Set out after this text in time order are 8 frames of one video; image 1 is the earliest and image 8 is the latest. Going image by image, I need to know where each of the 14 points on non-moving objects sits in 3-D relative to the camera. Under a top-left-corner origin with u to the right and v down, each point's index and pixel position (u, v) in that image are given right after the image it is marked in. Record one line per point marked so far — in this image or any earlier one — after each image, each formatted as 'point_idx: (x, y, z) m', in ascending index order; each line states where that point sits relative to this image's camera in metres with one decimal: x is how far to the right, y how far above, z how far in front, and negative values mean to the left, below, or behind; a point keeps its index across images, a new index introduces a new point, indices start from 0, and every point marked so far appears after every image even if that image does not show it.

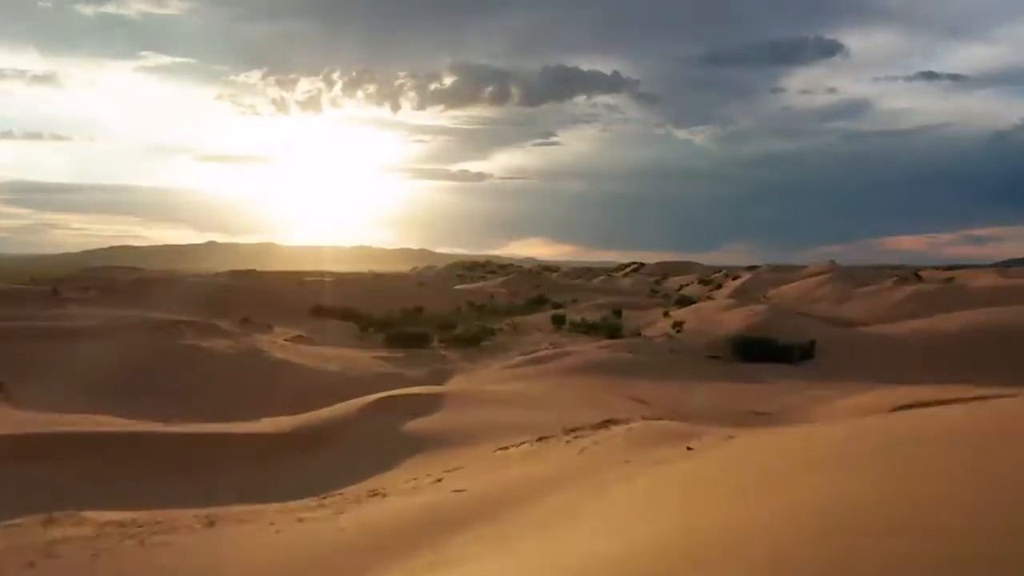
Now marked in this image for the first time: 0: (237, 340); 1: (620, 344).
0: (-4.0, -0.8, +13.3) m
1: (+2.0, -1.1, +18.2) m
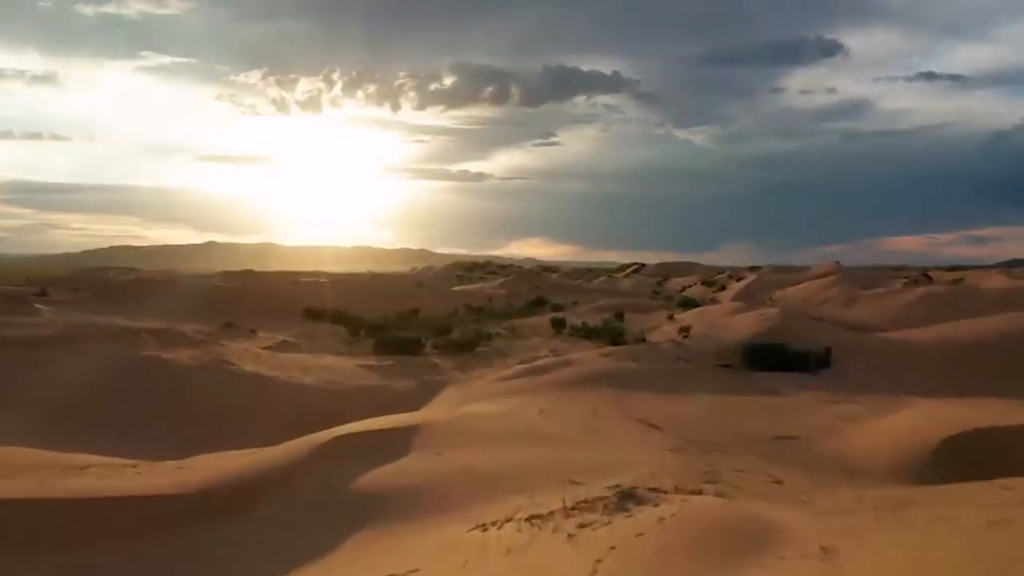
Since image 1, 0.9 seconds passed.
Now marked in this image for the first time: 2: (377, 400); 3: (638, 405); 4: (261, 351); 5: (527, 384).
0: (-4.0, -0.8, +12.2) m
1: (+2.0, -1.1, +17.1) m
2: (-1.7, -1.4, +11.5) m
3: (+1.3, -1.3, +10.3) m
4: (-3.9, -1.0, +14.3) m
5: (+0.1, -1.2, +12.3) m
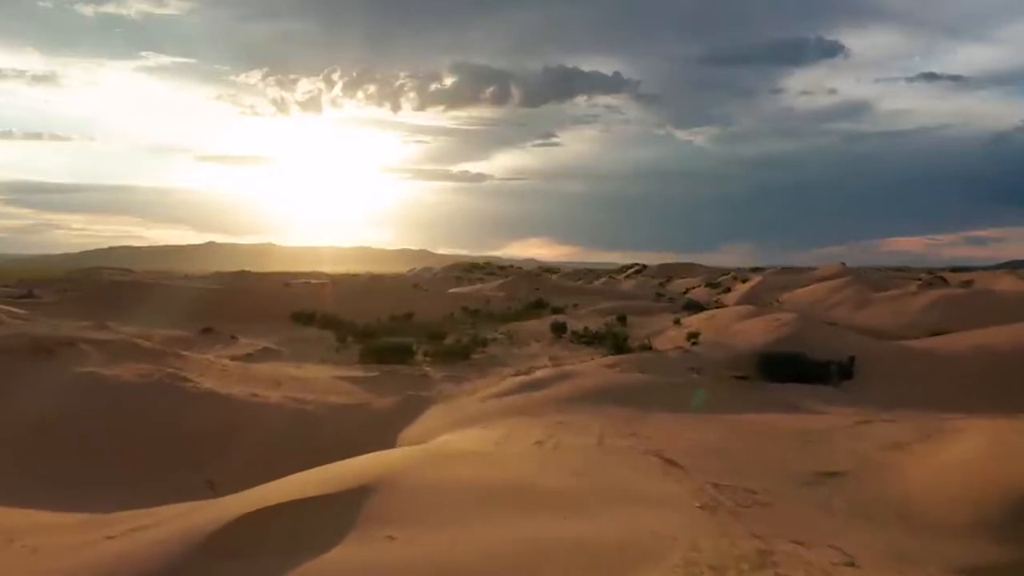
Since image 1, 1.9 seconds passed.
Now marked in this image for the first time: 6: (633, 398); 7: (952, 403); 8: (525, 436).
0: (-4.1, -0.9, +10.8) m
1: (+1.9, -1.2, +15.7) m
2: (-1.8, -1.5, +10.2) m
3: (+1.3, -1.3, +8.9) m
4: (-4.0, -1.0, +13.0) m
5: (+0.1, -1.3, +11.0) m
6: (+1.5, -1.3, +11.7) m
7: (+6.9, -1.8, +15.0) m
8: (+0.1, -1.3, +8.0) m
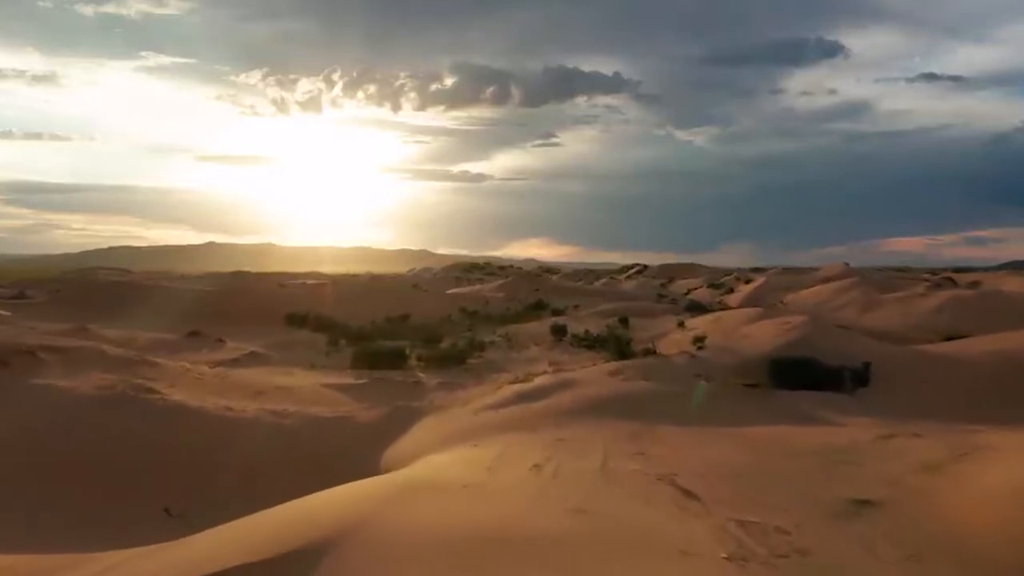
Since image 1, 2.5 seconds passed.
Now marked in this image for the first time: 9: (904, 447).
0: (-4.1, -0.9, +10.0) m
1: (+1.9, -1.2, +14.9) m
2: (-1.8, -1.5, +9.4) m
3: (+1.2, -1.4, +8.1) m
4: (-4.0, -1.1, +12.2) m
5: (0.0, -1.3, +10.2) m
6: (+1.4, -1.4, +10.9) m
7: (+6.9, -1.8, +14.2) m
8: (+0.1, -1.3, +7.2) m
9: (+3.9, -1.6, +9.4) m
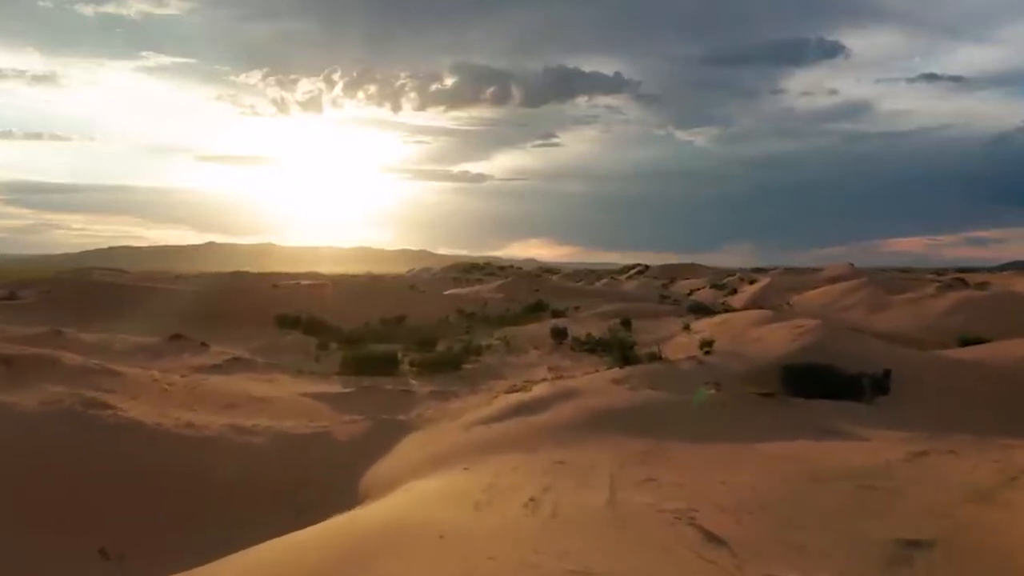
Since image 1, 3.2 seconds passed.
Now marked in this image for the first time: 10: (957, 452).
0: (-4.2, -0.9, +9.1) m
1: (+1.8, -1.3, +14.0) m
2: (-1.9, -1.6, +8.5) m
3: (+1.2, -1.4, +7.2) m
4: (-4.0, -1.1, +11.2) m
5: (0.0, -1.4, +9.2) m
6: (+1.4, -1.4, +10.0) m
7: (+6.9, -1.9, +13.3) m
8: (0.0, -1.3, +6.2) m
9: (+3.8, -1.6, +8.4) m
10: (+4.4, -1.6, +9.5) m
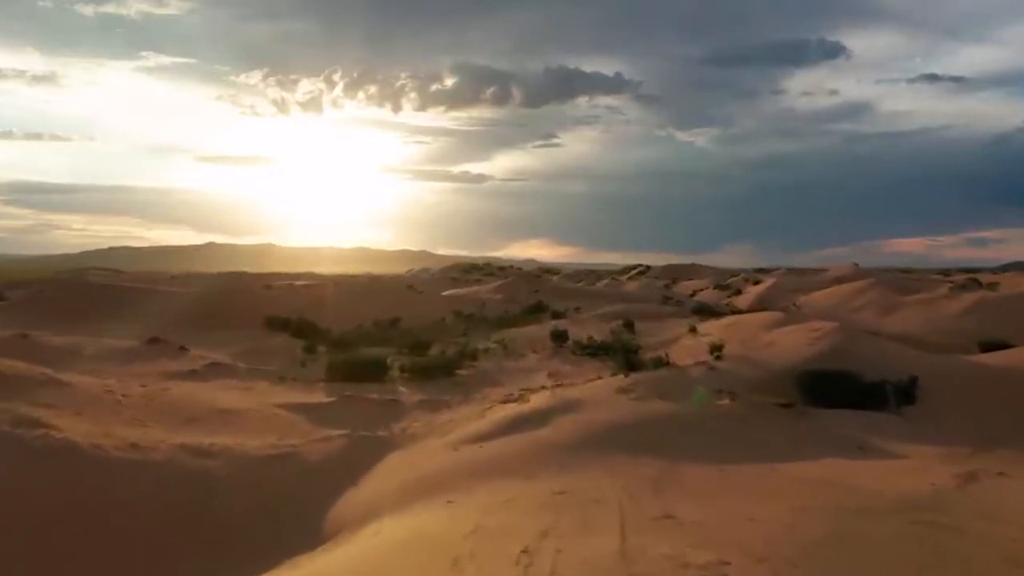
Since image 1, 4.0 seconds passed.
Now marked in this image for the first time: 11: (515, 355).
0: (-4.2, -0.9, +8.0) m
1: (+1.8, -1.3, +12.9) m
2: (-1.9, -1.6, +7.4) m
3: (+1.1, -1.4, +6.1) m
4: (-4.1, -1.1, +10.2) m
5: (-0.1, -1.4, +8.2) m
6: (+1.3, -1.4, +8.9) m
7: (+6.8, -1.9, +12.2) m
8: (0.0, -1.3, +5.1) m
9: (+3.8, -1.6, +7.3) m
10: (+4.4, -1.6, +8.4) m
11: (+0.1, -1.4, +19.1) m
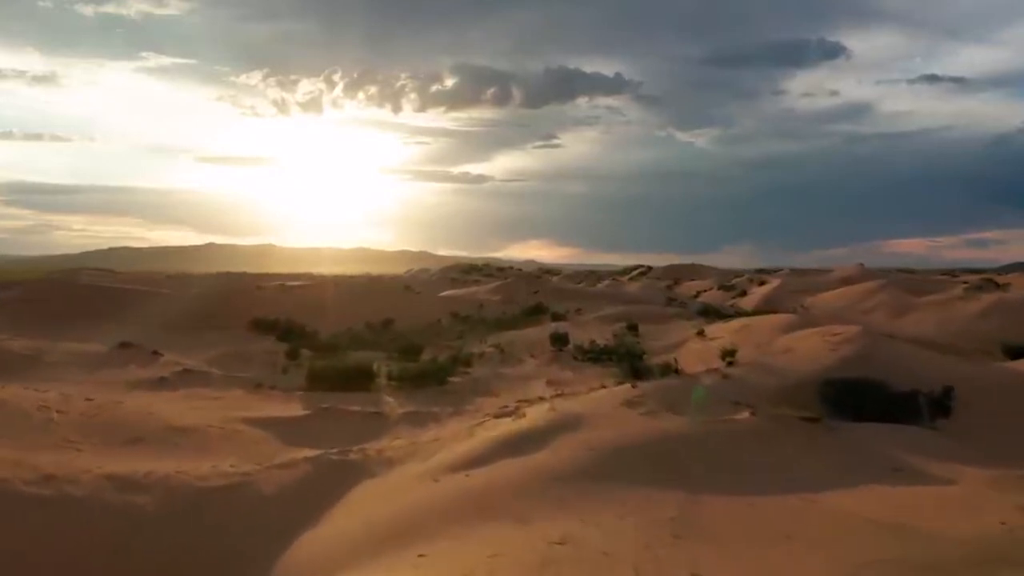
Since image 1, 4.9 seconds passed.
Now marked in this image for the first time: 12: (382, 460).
0: (-4.3, -1.0, +6.8) m
1: (+1.7, -1.3, +11.7) m
2: (-2.0, -1.6, +6.2) m
3: (+1.1, -1.4, +4.9) m
4: (-4.1, -1.1, +9.0) m
5: (-0.1, -1.4, +6.9) m
6: (+1.3, -1.4, +7.7) m
7: (+6.8, -1.9, +11.0) m
8: (-0.1, -1.3, +3.9) m
9: (+3.7, -1.6, +6.1) m
10: (+4.3, -1.6, +7.2) m
11: (0.0, -1.4, +17.9) m
12: (-1.1, -1.5, +8.0) m
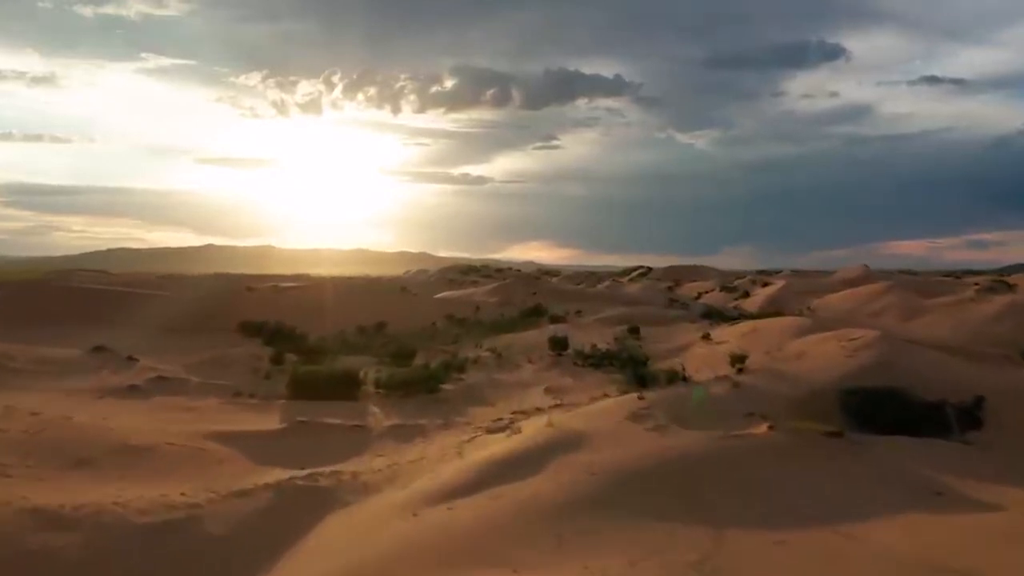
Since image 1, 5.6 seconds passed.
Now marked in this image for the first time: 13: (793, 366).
0: (-4.4, -1.0, +5.9) m
1: (+1.7, -1.3, +10.8) m
2: (-2.0, -1.6, +5.2) m
3: (+1.0, -1.4, +3.9) m
4: (-4.2, -1.1, +8.0) m
5: (-0.2, -1.4, +6.0) m
6: (+1.2, -1.4, +6.8) m
7: (+6.7, -1.9, +10.1) m
8: (-0.2, -1.3, +3.0) m
9: (+3.6, -1.6, +5.2) m
10: (+4.3, -1.7, +6.2) m
11: (-0.1, -1.4, +17.0) m
12: (-1.1, -1.5, +7.1) m
13: (+4.1, -1.1, +13.8) m
